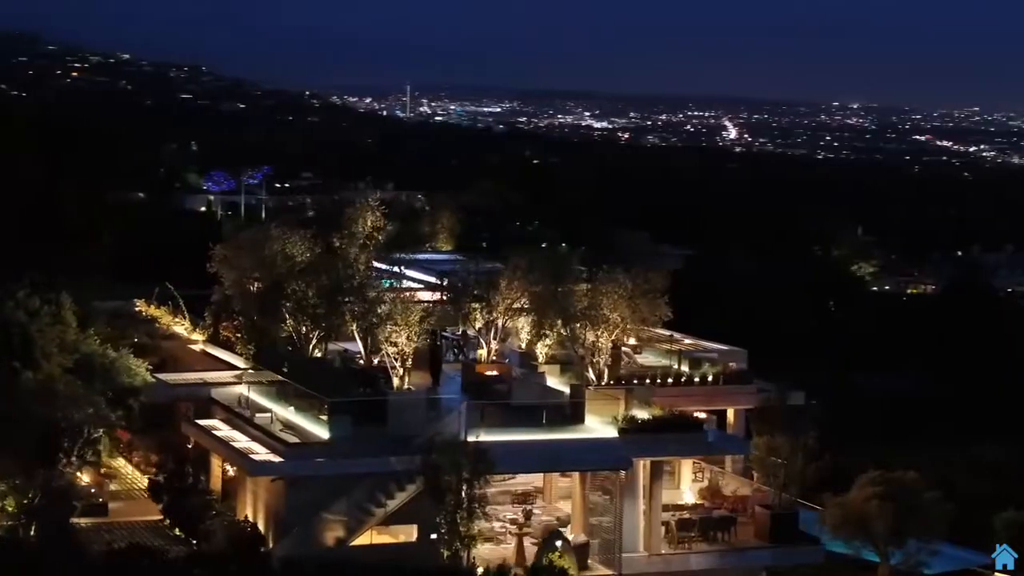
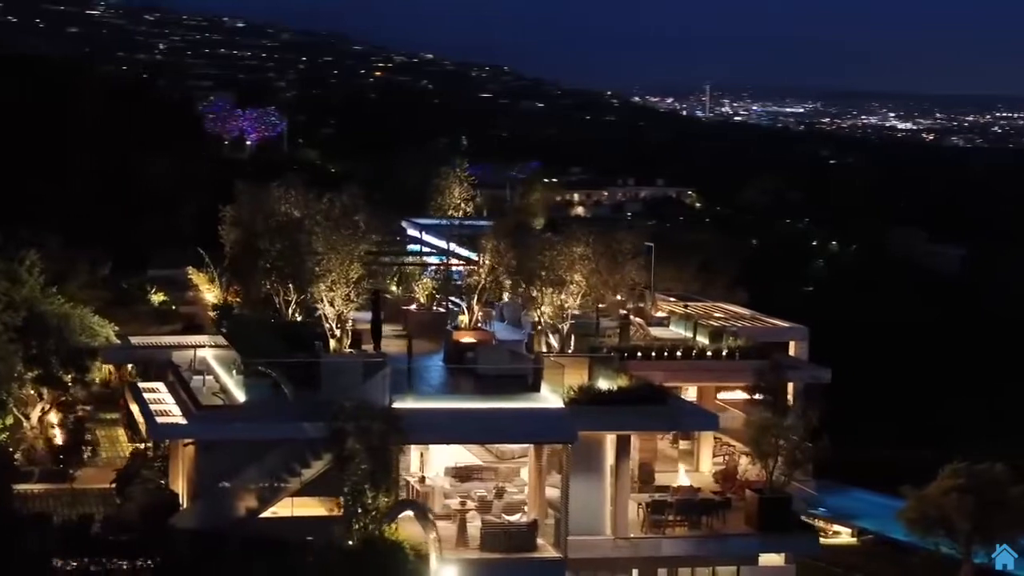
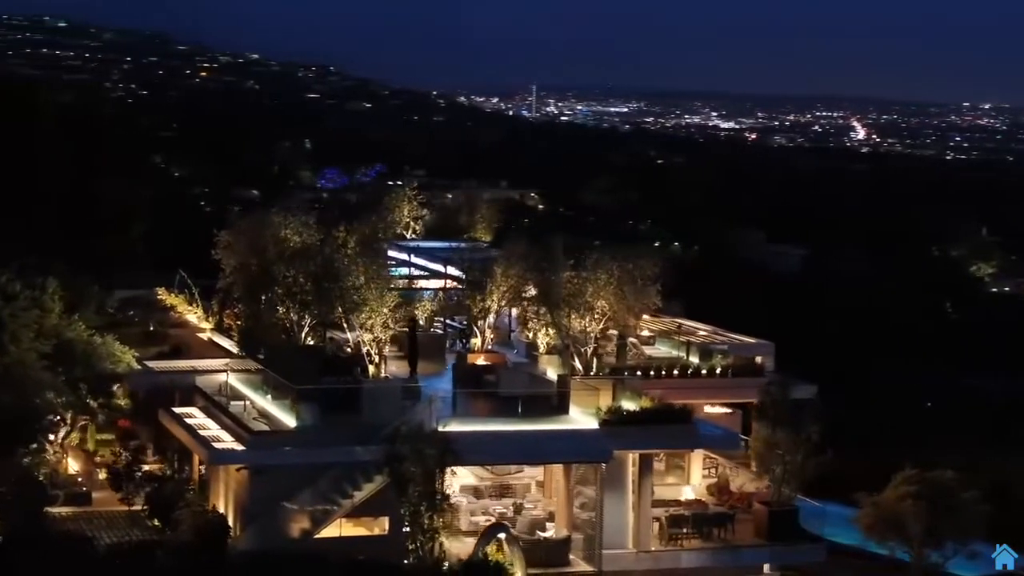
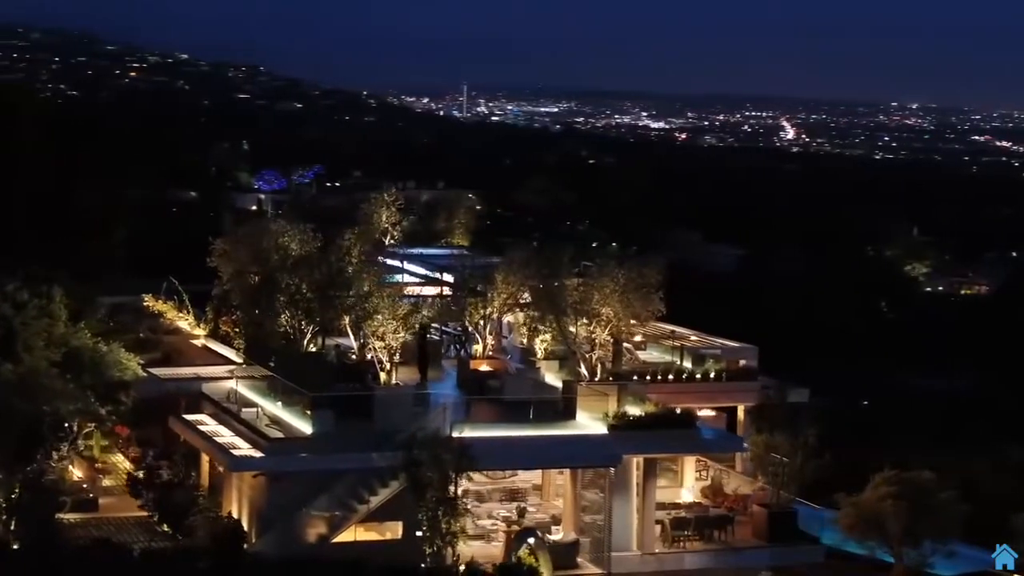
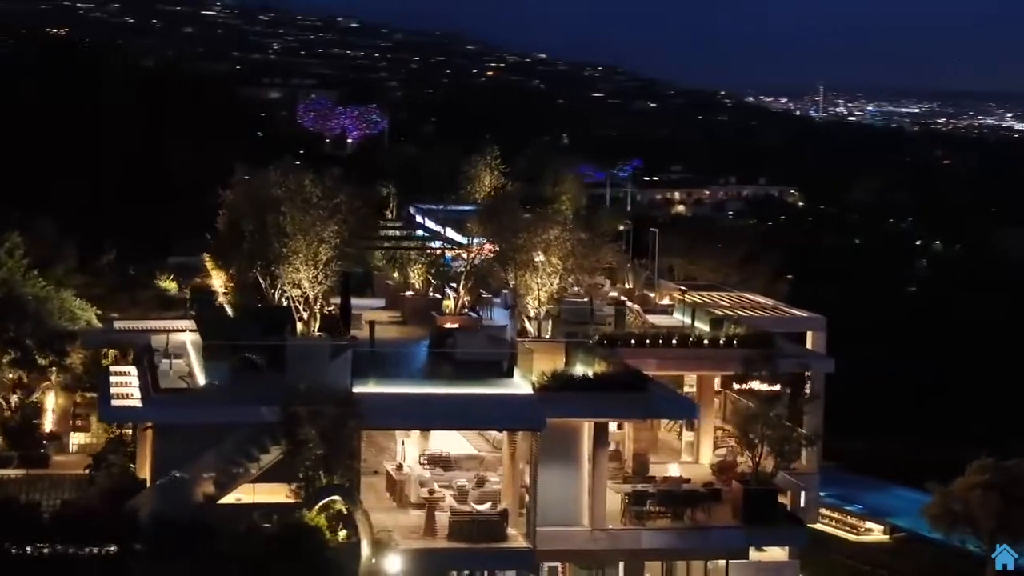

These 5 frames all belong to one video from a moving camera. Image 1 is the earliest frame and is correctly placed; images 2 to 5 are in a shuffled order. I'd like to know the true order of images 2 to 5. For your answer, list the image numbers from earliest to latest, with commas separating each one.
4, 3, 2, 5
